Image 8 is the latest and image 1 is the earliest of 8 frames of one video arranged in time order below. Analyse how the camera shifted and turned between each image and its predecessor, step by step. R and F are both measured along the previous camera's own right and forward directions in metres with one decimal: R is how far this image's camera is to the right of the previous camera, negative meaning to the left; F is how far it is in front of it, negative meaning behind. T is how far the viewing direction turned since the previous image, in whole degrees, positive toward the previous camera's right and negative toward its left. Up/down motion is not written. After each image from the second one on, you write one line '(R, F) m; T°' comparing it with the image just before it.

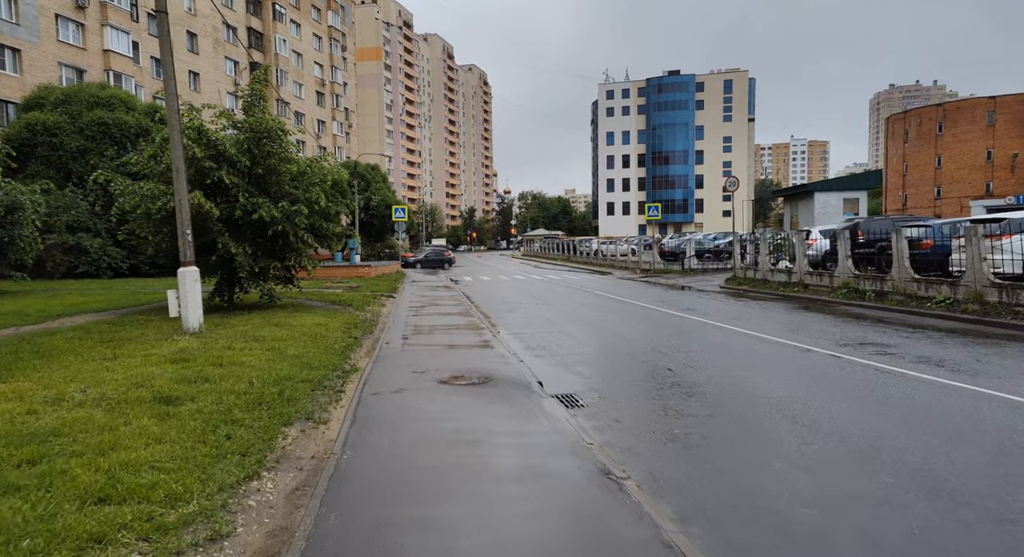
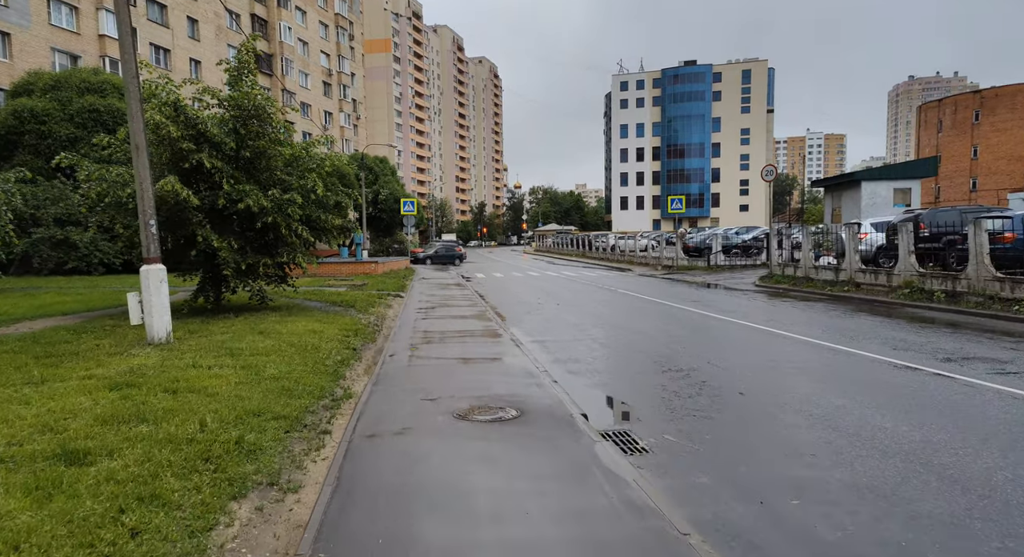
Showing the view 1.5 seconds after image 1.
(-0.3, +1.8) m; -1°
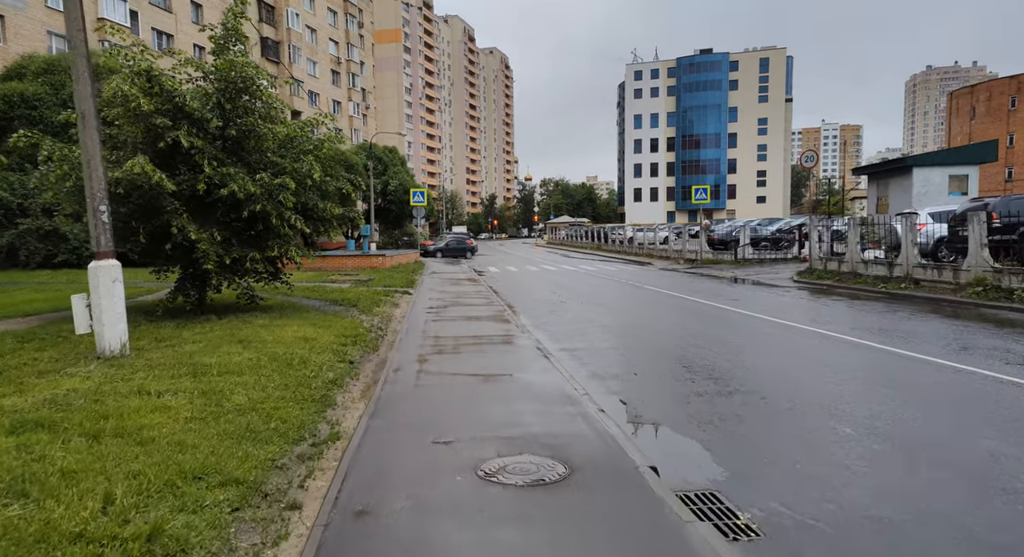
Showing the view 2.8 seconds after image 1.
(-0.2, +1.6) m; -1°
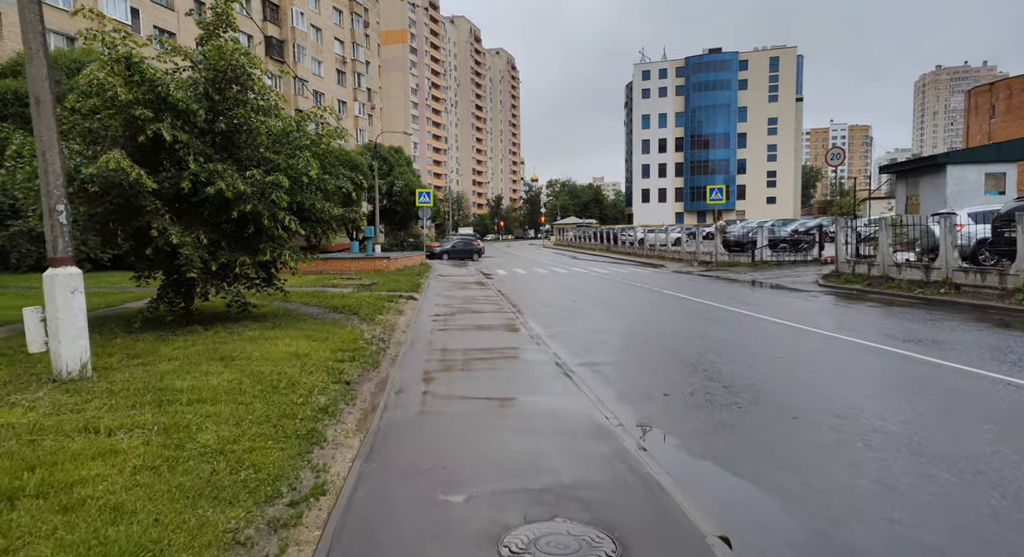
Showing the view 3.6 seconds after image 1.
(-0.1, +1.0) m; -1°
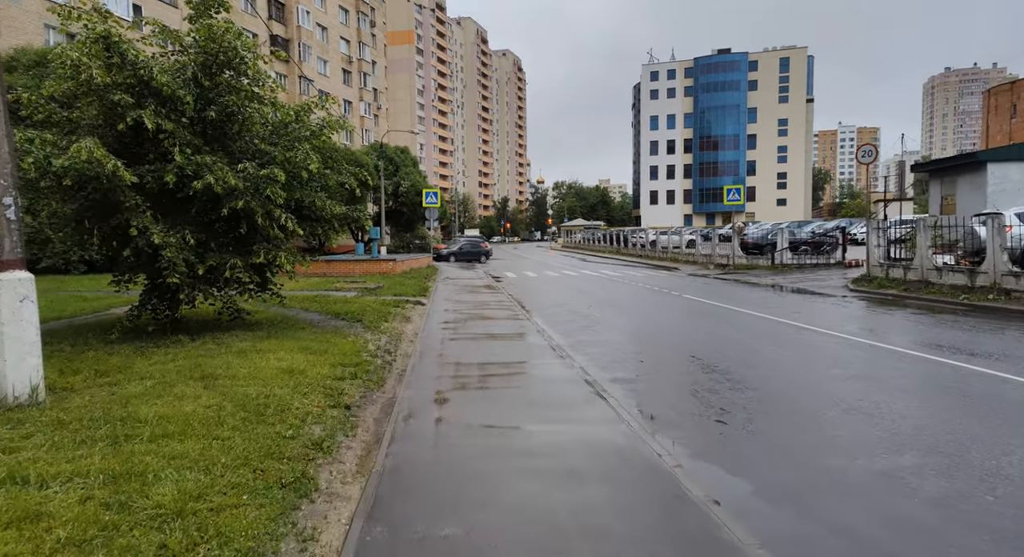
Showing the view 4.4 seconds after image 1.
(-0.2, +1.0) m; 0°
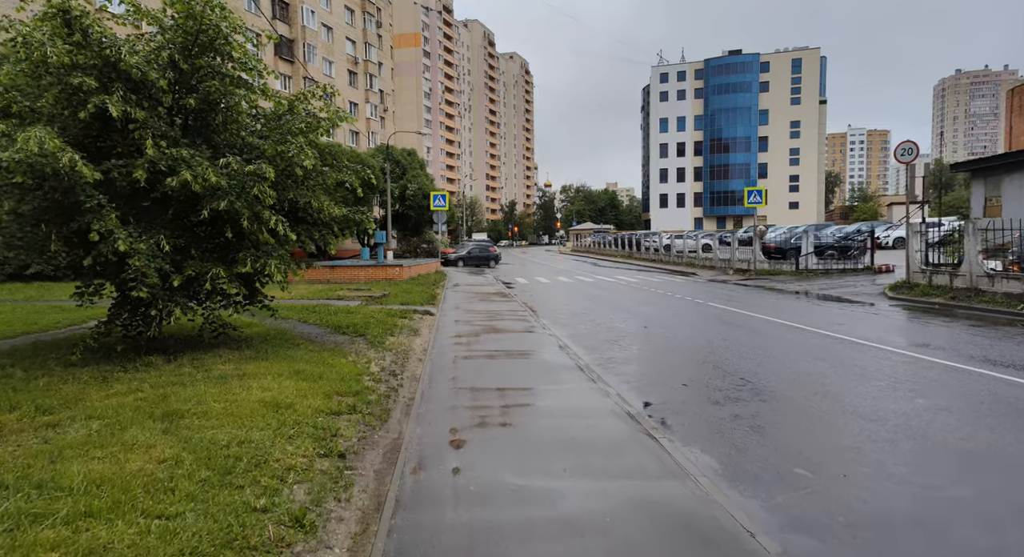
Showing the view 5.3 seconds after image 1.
(-0.2, +1.2) m; -1°
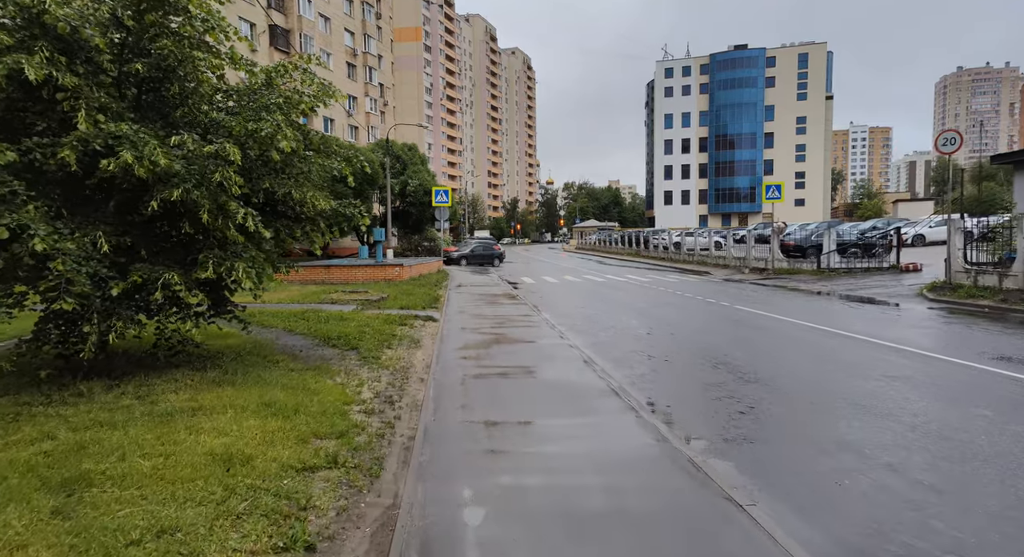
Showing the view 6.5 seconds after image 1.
(-0.2, +1.4) m; 0°
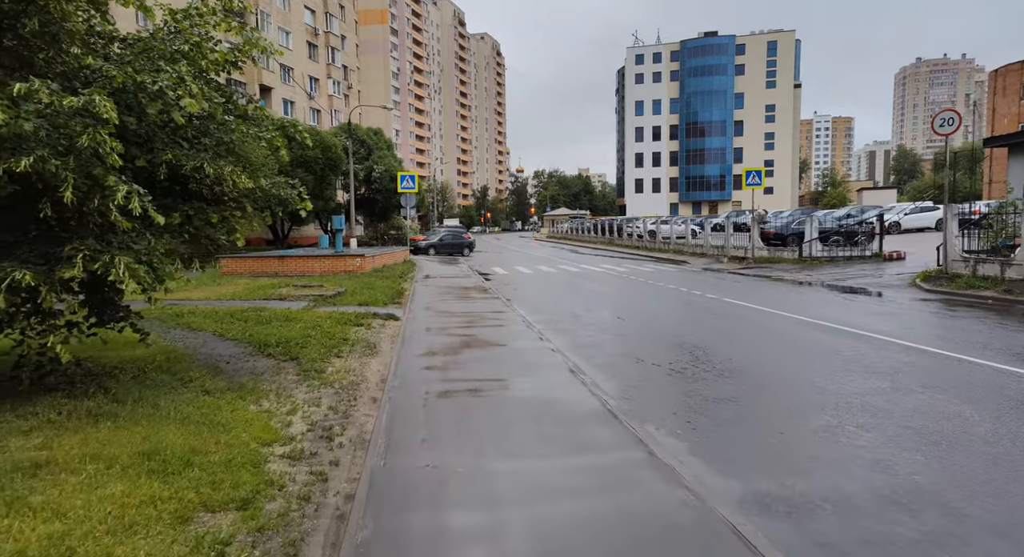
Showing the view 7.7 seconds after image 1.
(0.0, +1.4) m; +3°
